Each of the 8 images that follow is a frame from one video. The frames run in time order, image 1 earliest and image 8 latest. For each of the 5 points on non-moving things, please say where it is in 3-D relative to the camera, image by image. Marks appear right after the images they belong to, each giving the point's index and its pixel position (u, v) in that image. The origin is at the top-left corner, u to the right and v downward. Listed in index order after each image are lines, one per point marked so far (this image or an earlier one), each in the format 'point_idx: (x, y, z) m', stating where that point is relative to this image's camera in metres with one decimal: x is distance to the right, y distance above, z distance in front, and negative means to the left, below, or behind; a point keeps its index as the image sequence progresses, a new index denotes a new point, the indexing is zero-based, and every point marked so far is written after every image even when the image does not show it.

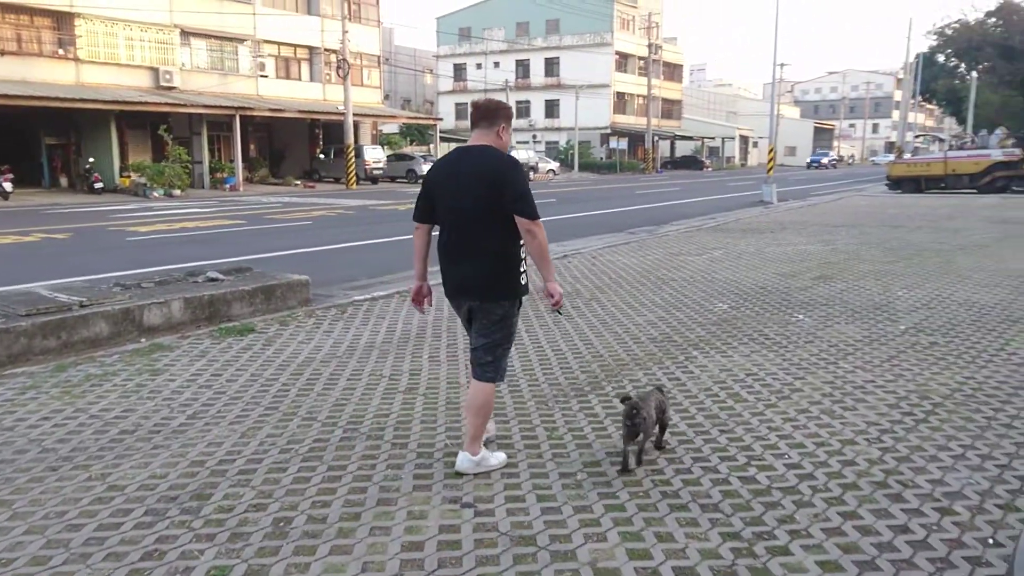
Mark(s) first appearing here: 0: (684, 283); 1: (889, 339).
0: (+2.1, 0.0, +10.1) m
1: (+3.3, -0.4, +7.1) m
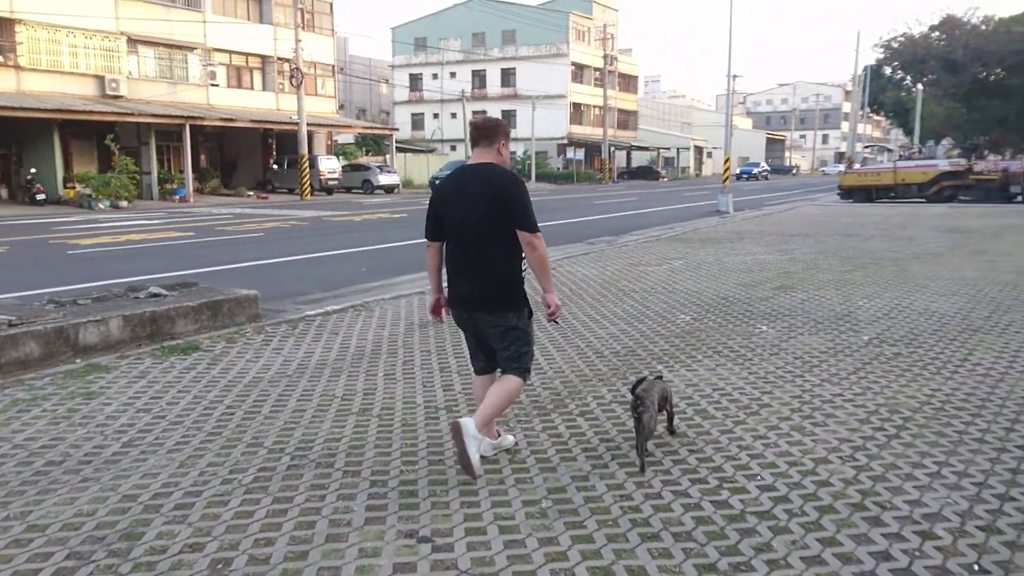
0: (+1.6, -0.1, +9.9) m
1: (+2.9, -0.5, +7.0) m
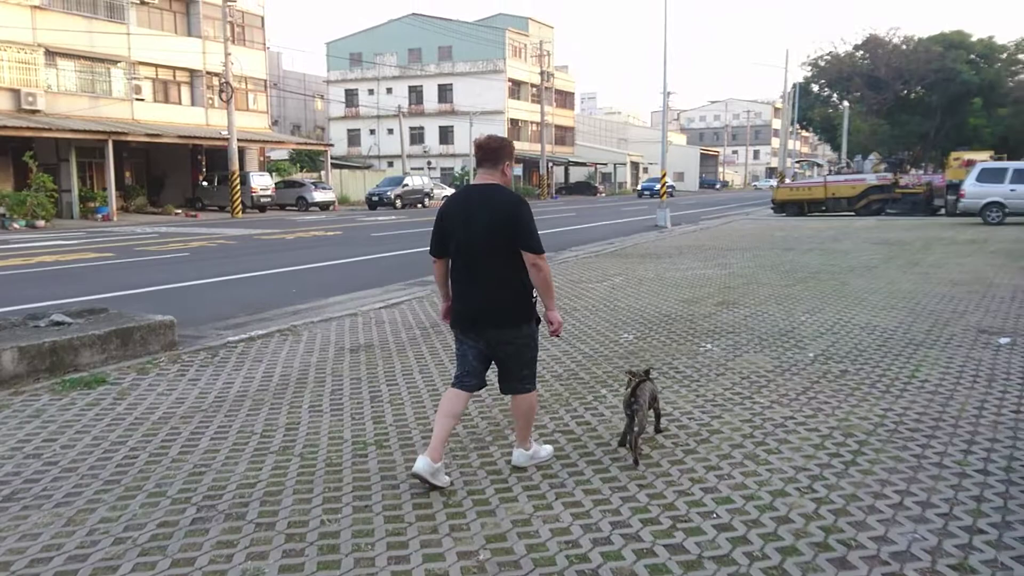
0: (+0.9, -0.3, +9.6) m
1: (+2.4, -0.7, +6.8) m
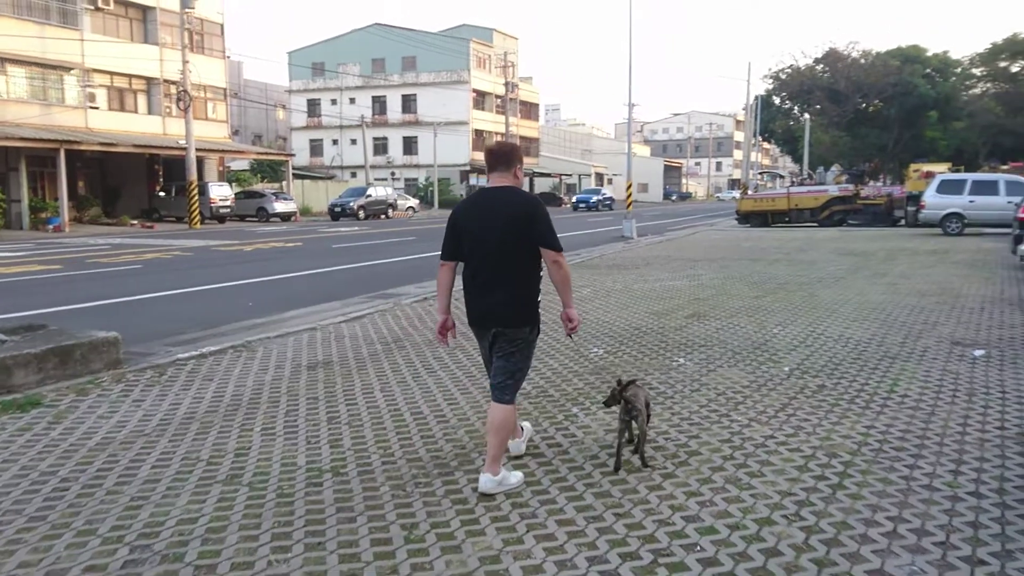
0: (+0.5, -0.4, +9.3) m
1: (+2.1, -0.8, +6.6) m
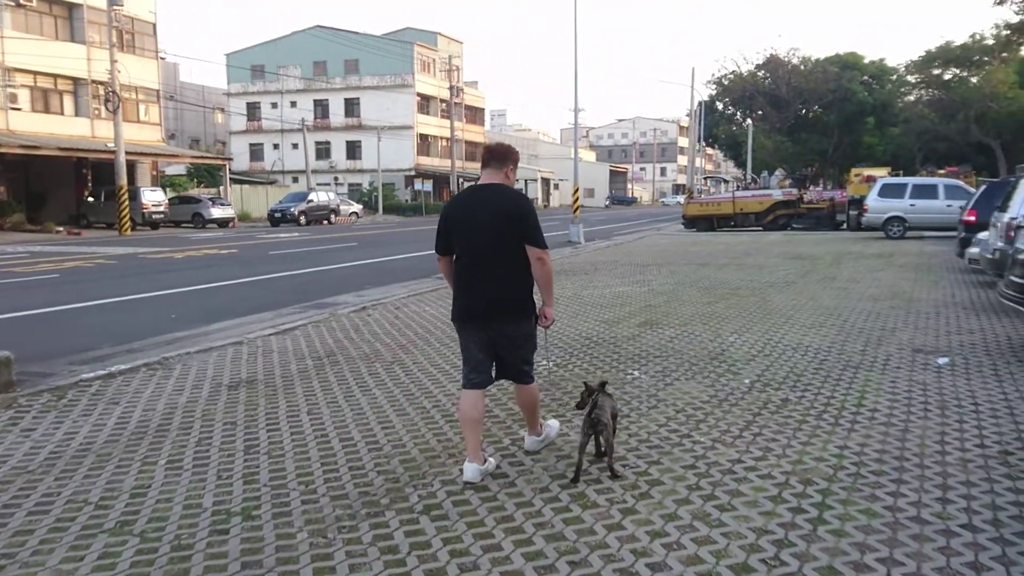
0: (-0.1, -0.5, +8.8) m
1: (+1.7, -0.8, +6.2) m
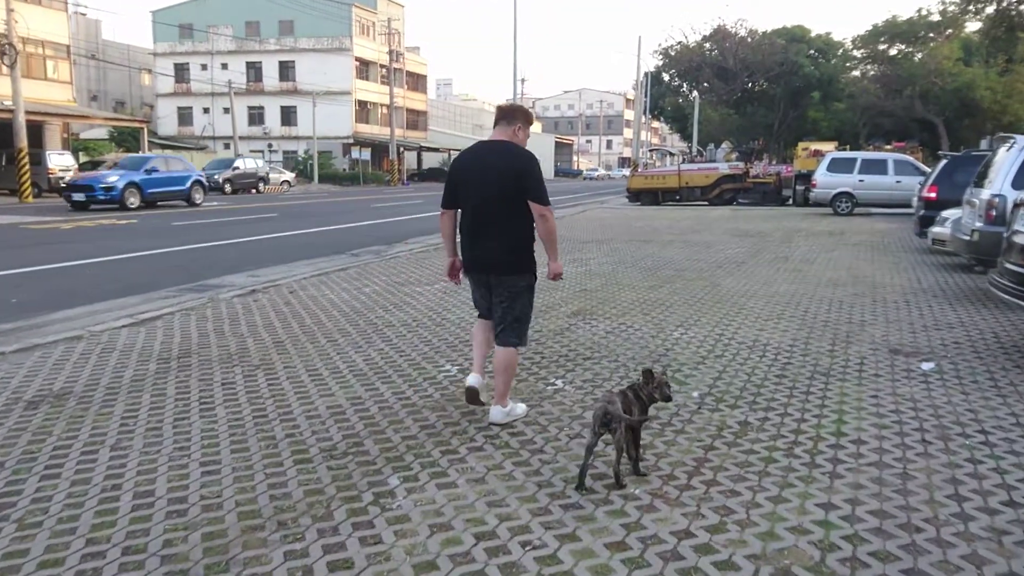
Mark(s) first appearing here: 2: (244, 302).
0: (-1.0, -0.4, +7.3) m
1: (+1.0, -0.8, +4.8) m
2: (-2.9, -0.2, +9.0) m
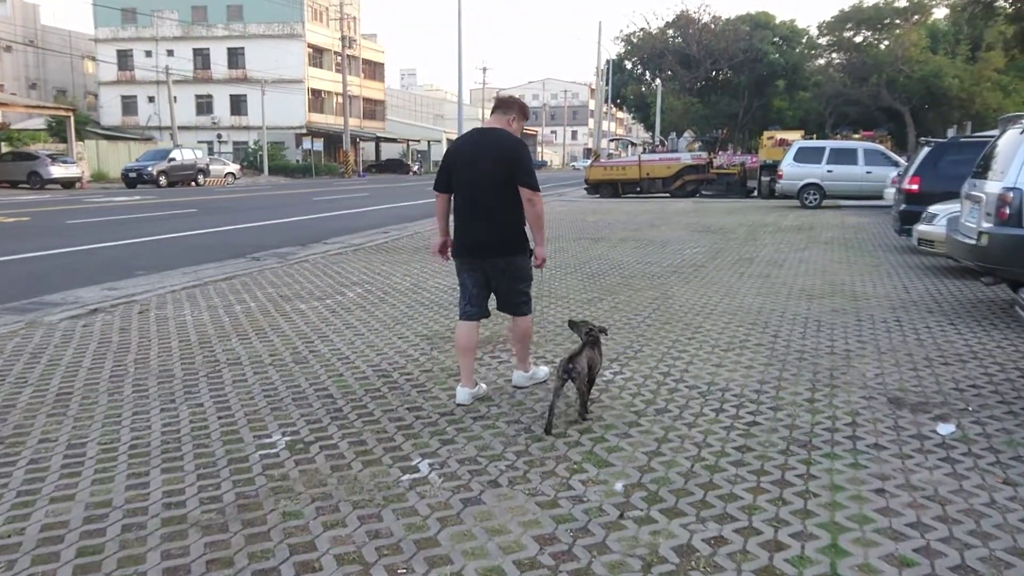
0: (-1.8, -0.6, +5.5) m
1: (+0.3, -1.0, +3.1) m
2: (-3.8, -0.3, +7.1) m
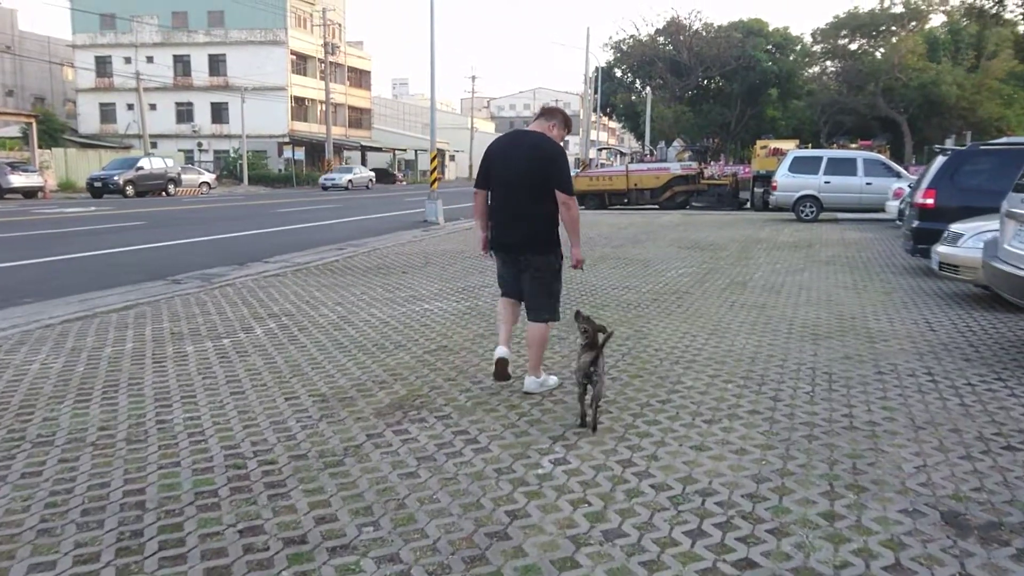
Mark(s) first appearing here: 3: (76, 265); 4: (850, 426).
0: (-2.3, -0.8, +4.0) m
1: (-0.2, -1.2, +1.6) m
2: (-4.3, -0.6, +5.6) m
3: (-5.9, +0.3, +11.1) m
4: (+1.8, -0.7, +4.3) m
